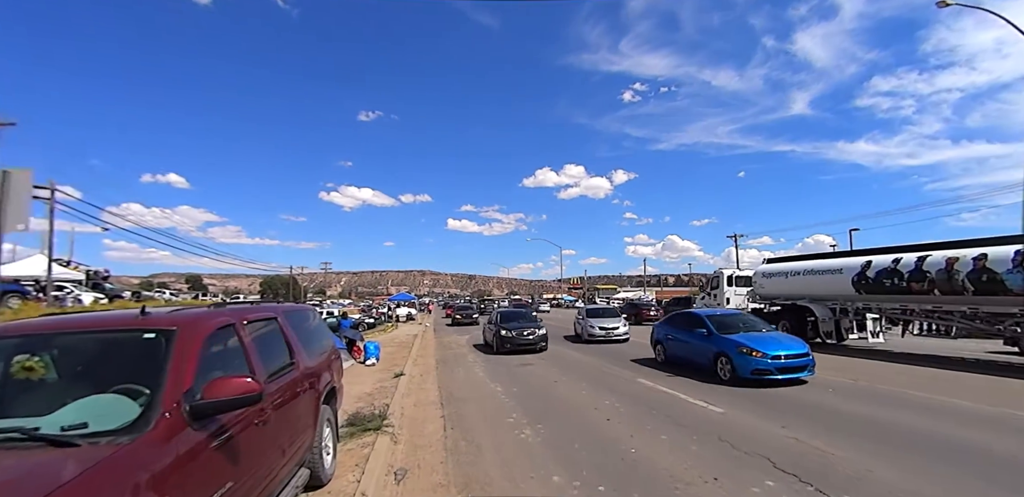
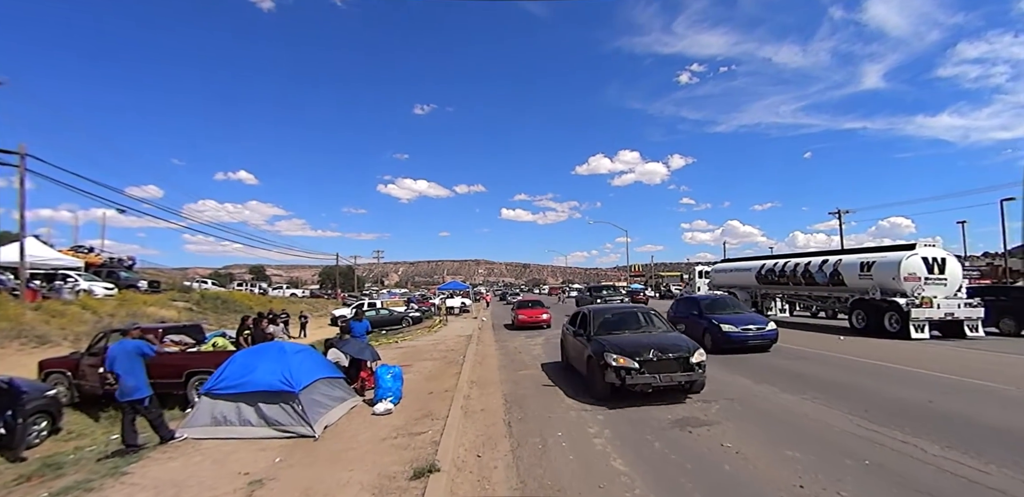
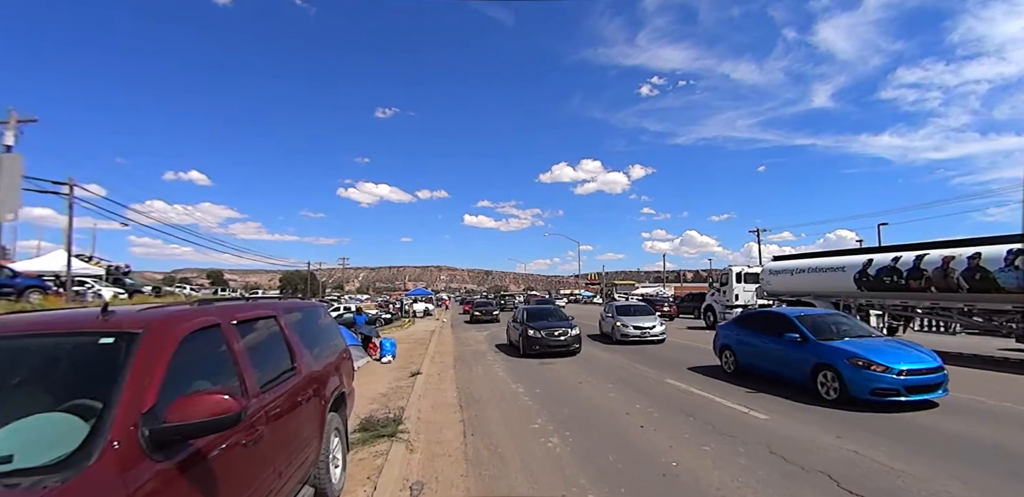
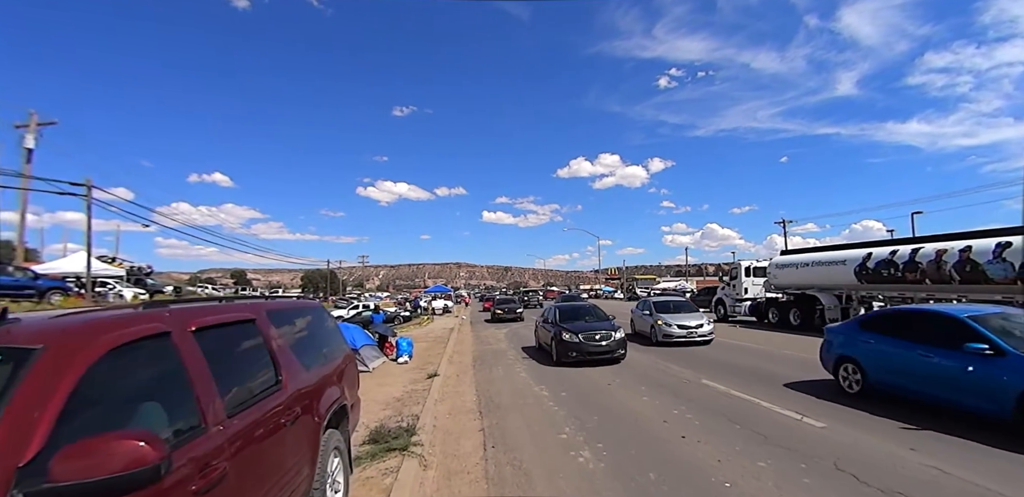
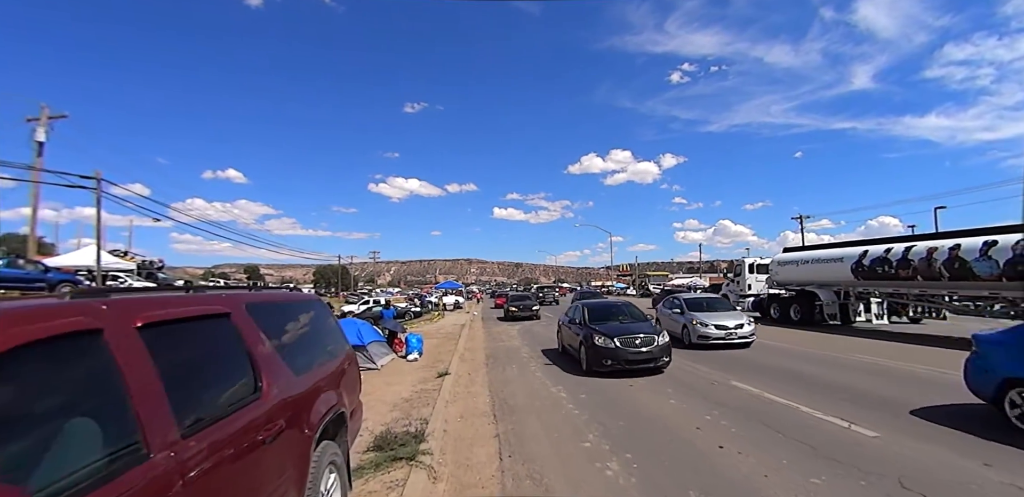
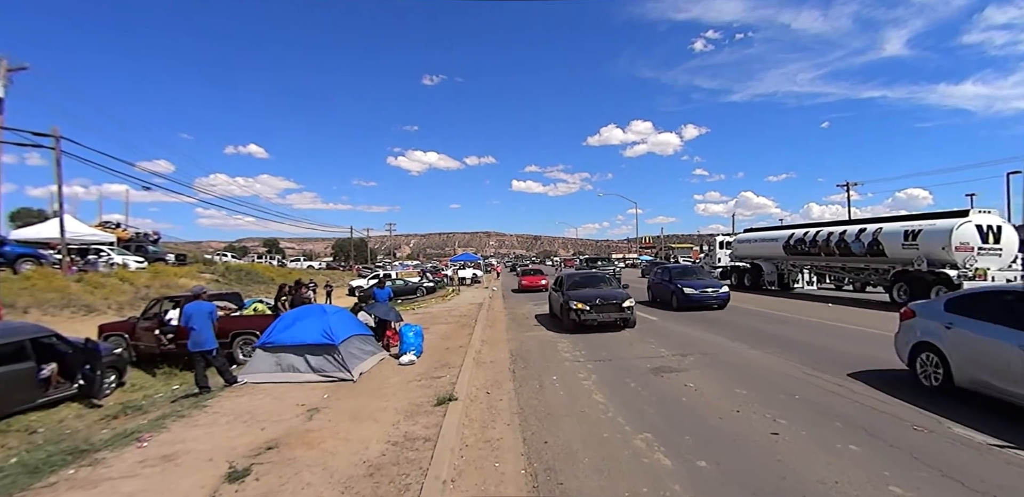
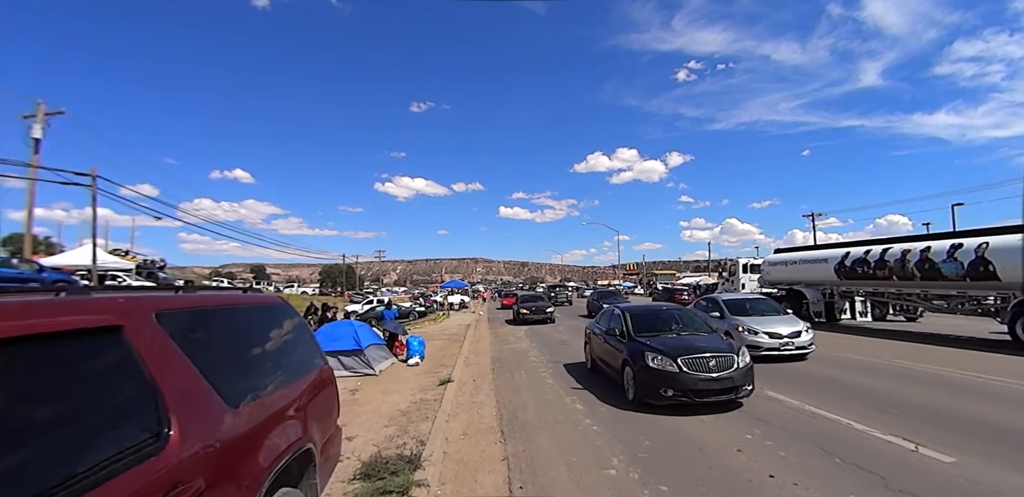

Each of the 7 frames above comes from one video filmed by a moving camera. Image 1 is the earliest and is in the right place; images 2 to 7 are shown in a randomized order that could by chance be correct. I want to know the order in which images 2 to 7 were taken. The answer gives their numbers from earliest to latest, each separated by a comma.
3, 4, 5, 7, 6, 2
